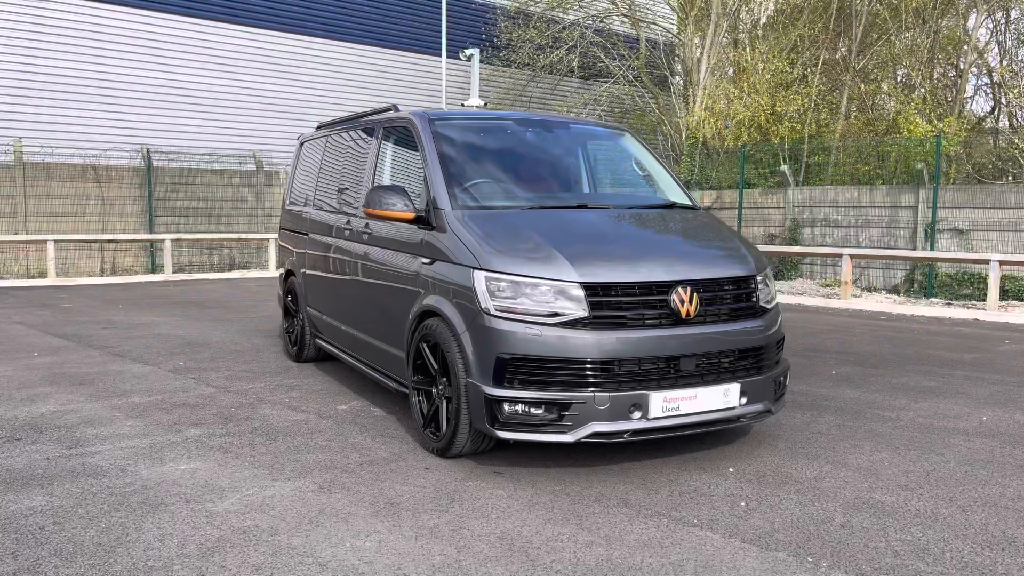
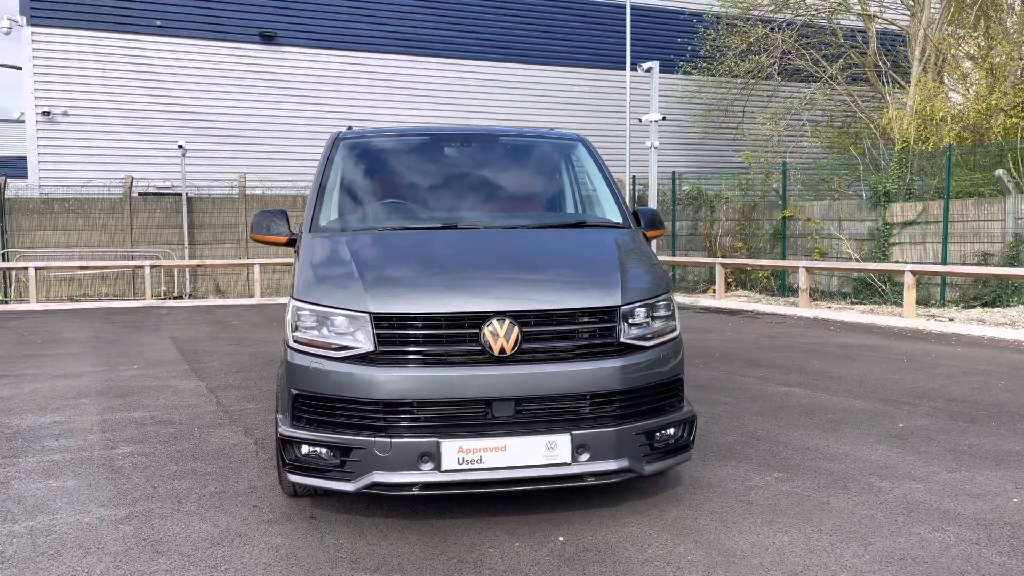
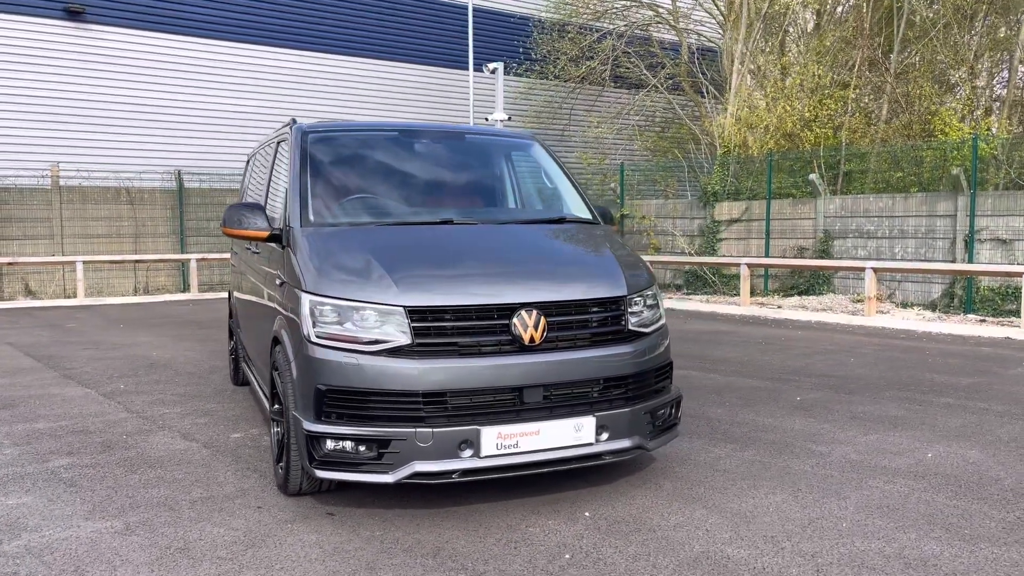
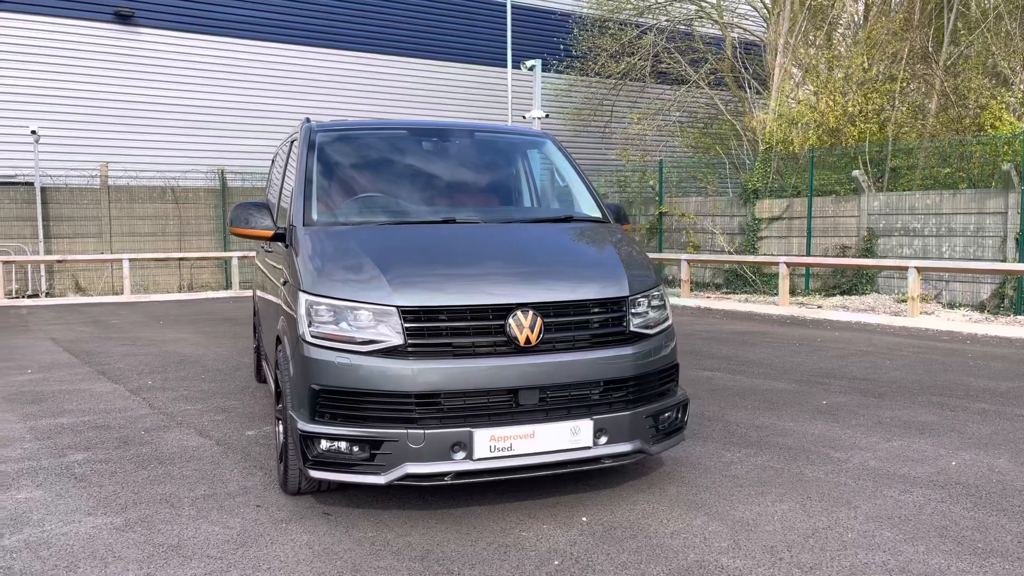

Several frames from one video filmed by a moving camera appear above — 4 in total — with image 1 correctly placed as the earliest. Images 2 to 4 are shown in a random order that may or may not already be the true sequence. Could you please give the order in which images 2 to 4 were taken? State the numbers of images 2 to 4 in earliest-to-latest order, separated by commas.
3, 4, 2
